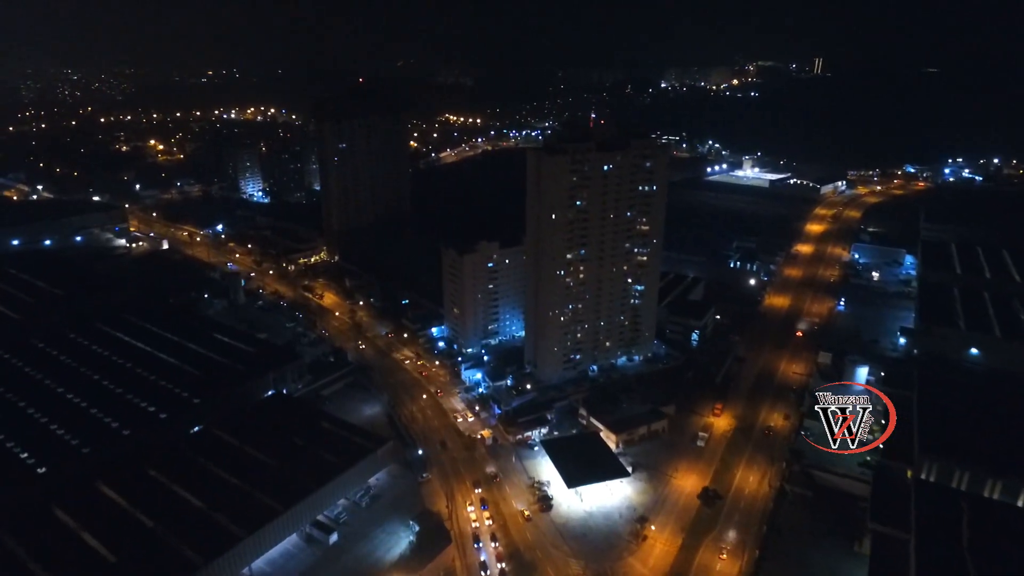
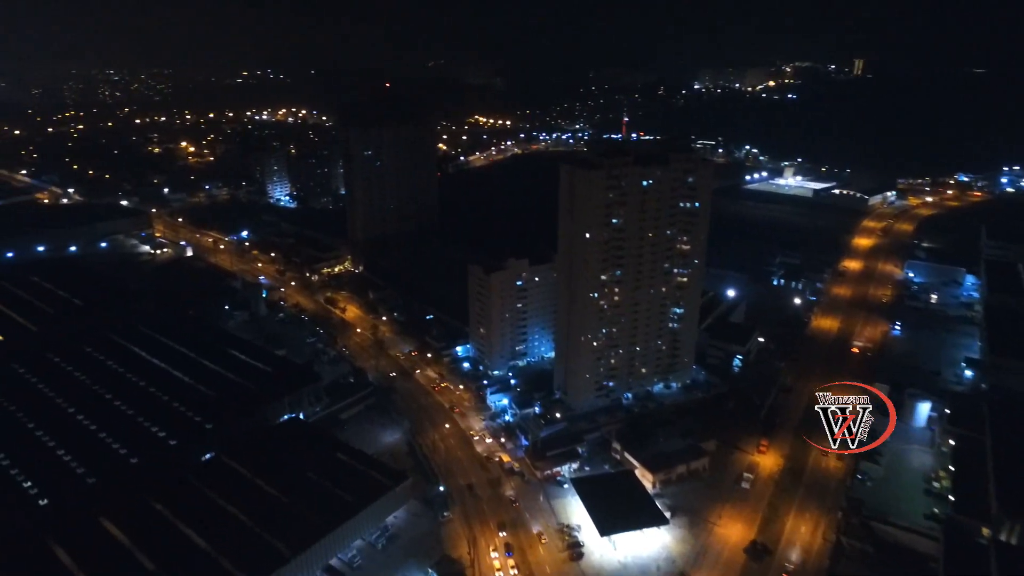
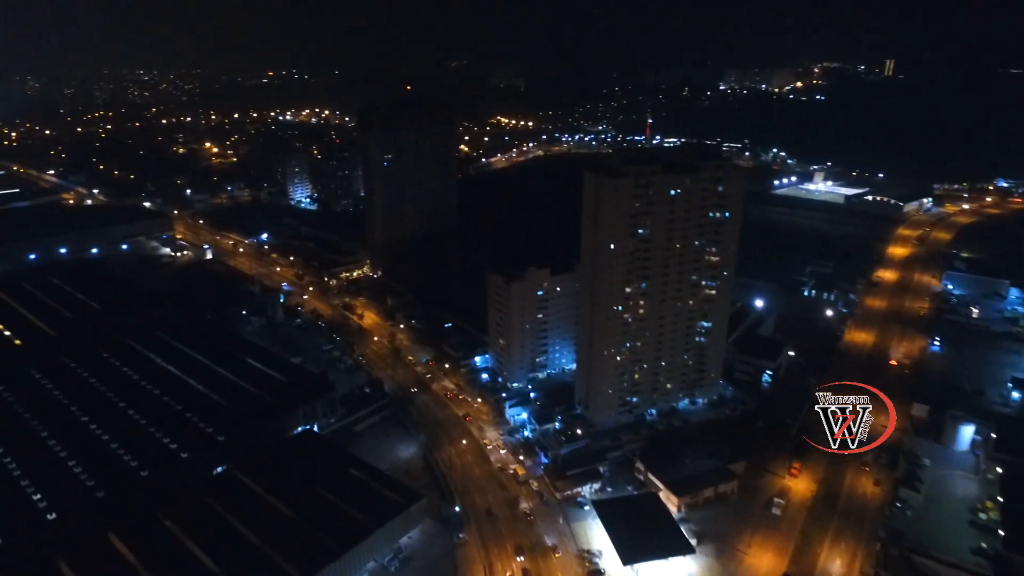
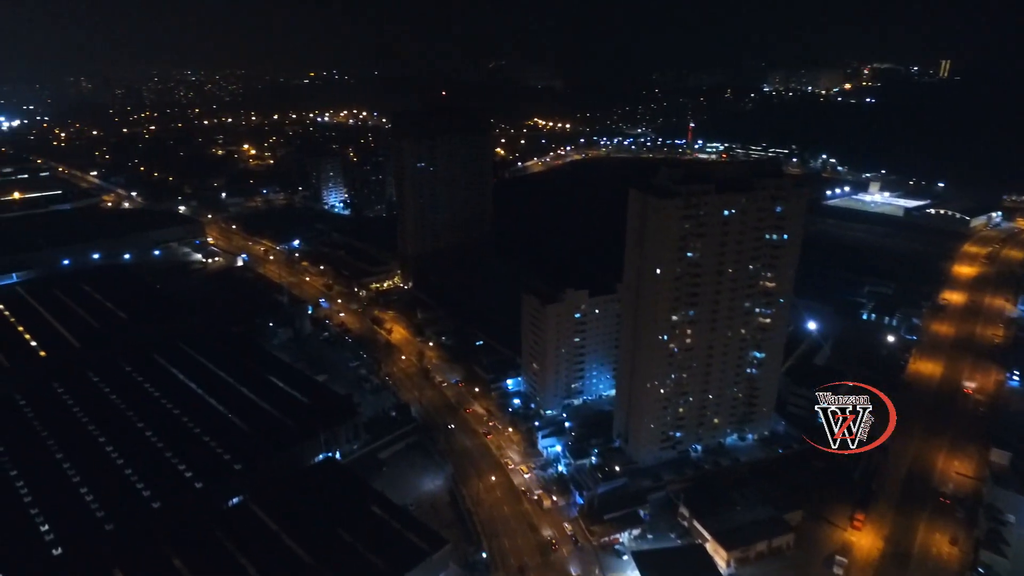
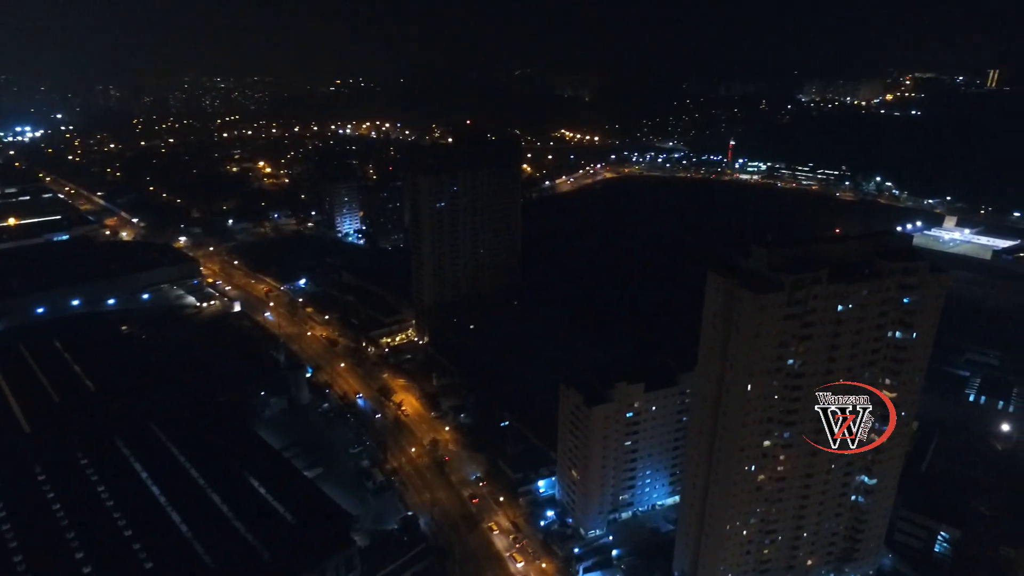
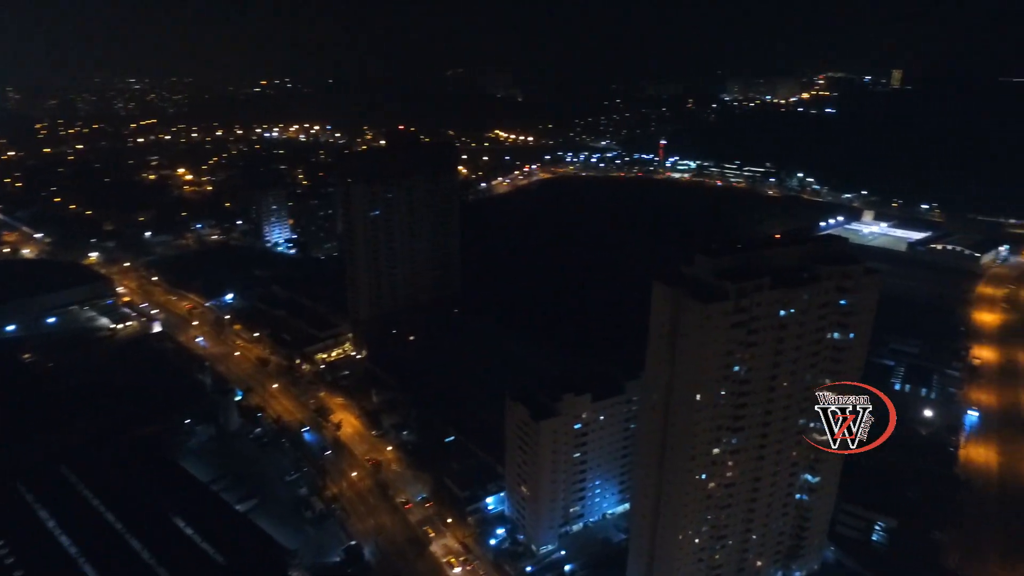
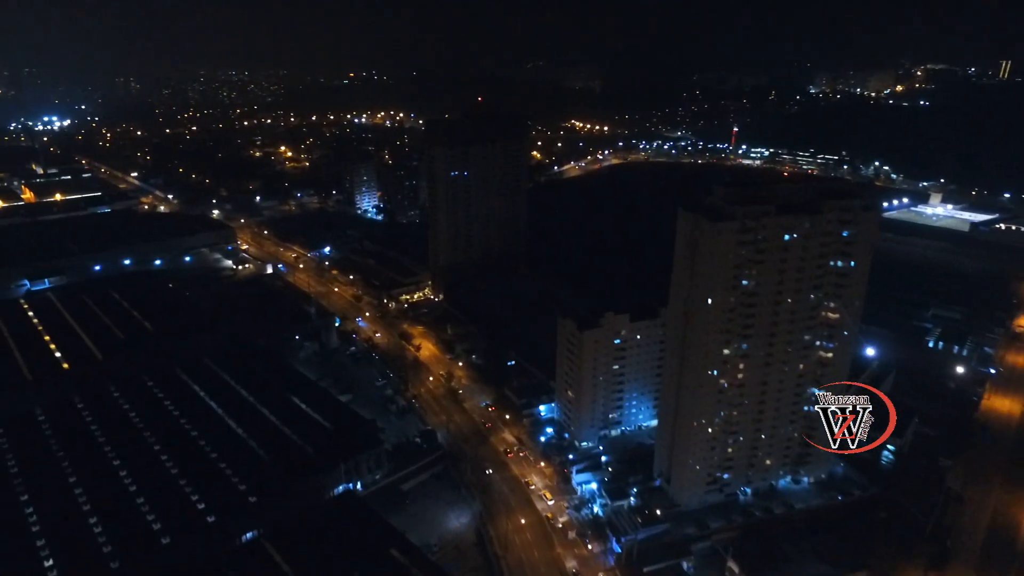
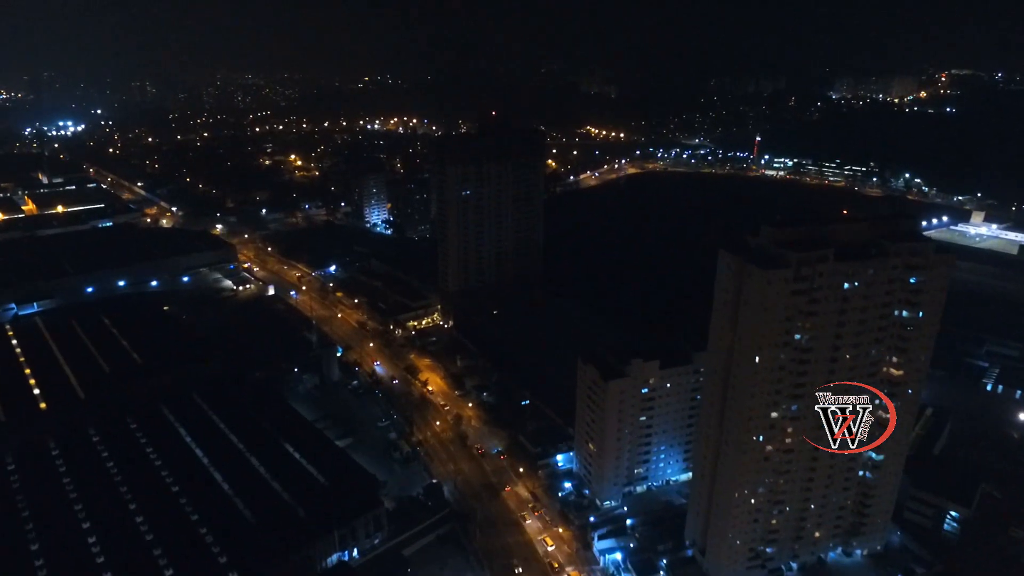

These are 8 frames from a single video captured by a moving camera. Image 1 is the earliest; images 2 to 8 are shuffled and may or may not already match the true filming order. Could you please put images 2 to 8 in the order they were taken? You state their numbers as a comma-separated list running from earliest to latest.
2, 3, 4, 7, 8, 5, 6
